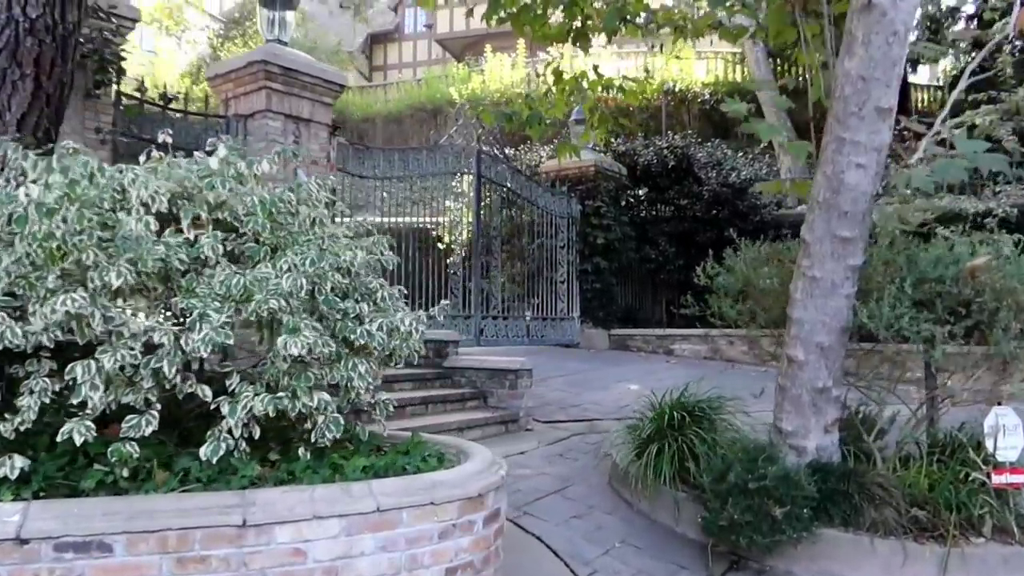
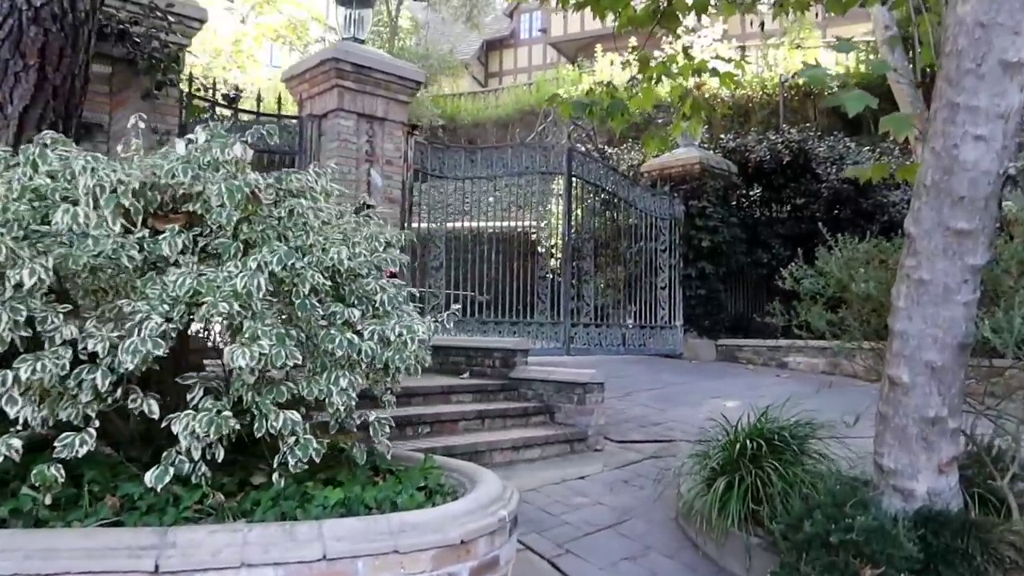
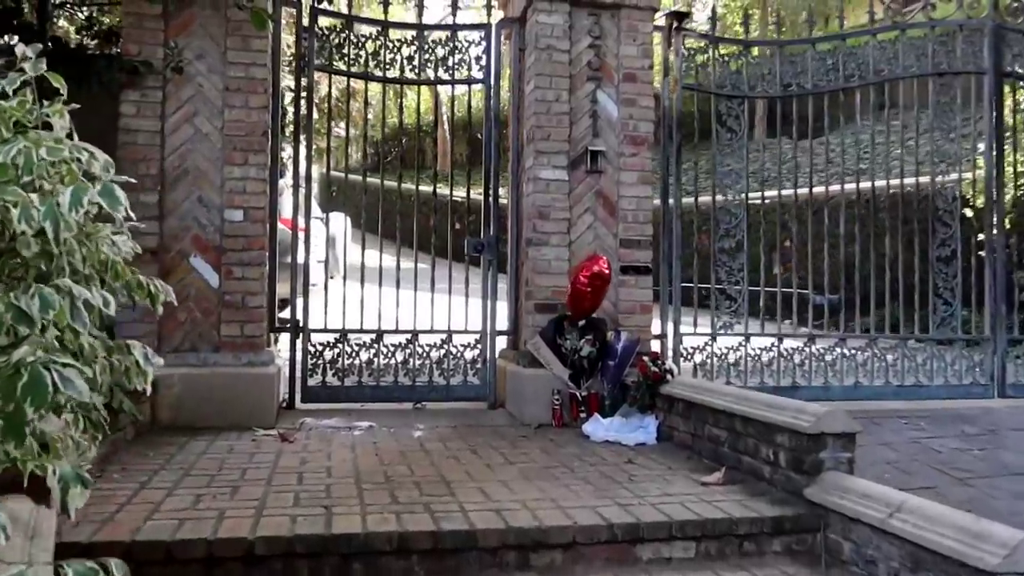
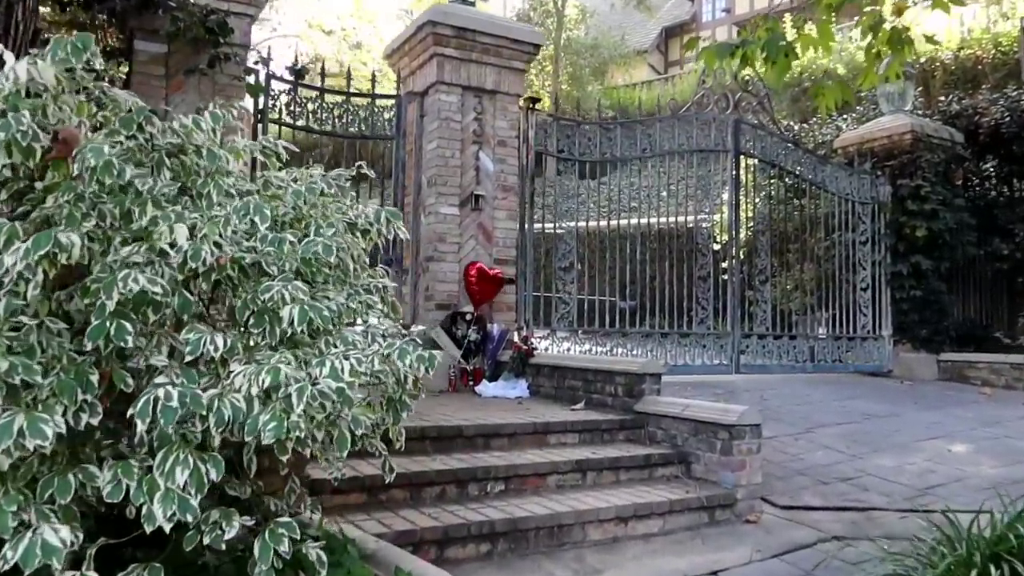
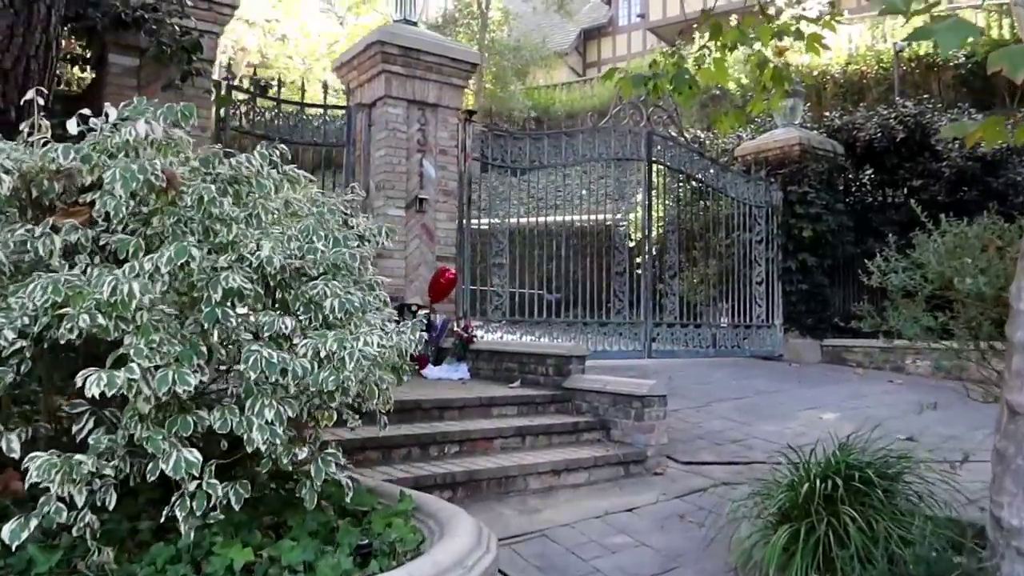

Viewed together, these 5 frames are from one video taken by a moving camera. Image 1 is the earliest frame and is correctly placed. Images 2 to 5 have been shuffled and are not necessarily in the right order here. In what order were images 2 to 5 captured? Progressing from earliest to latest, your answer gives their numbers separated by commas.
2, 5, 4, 3
